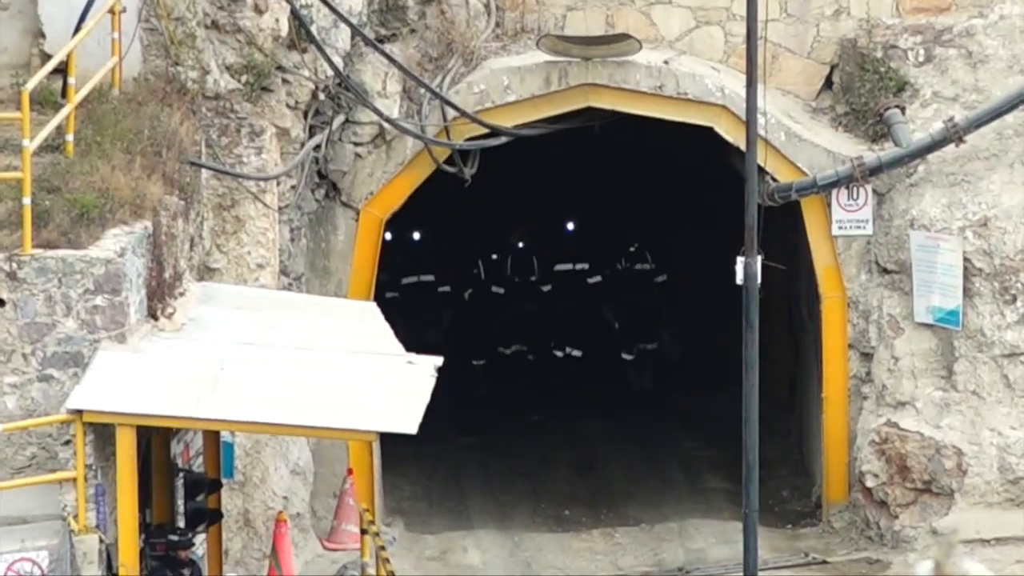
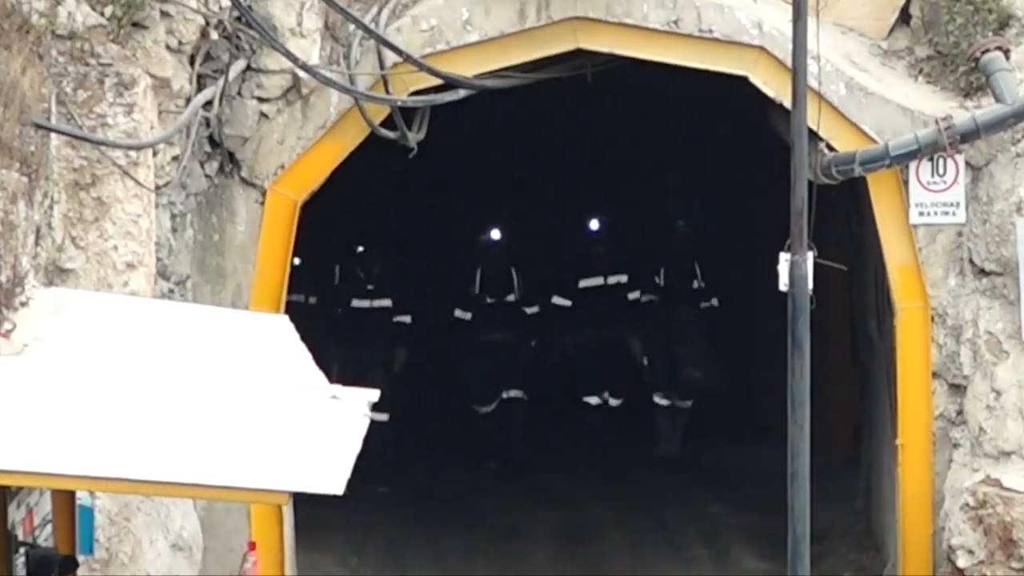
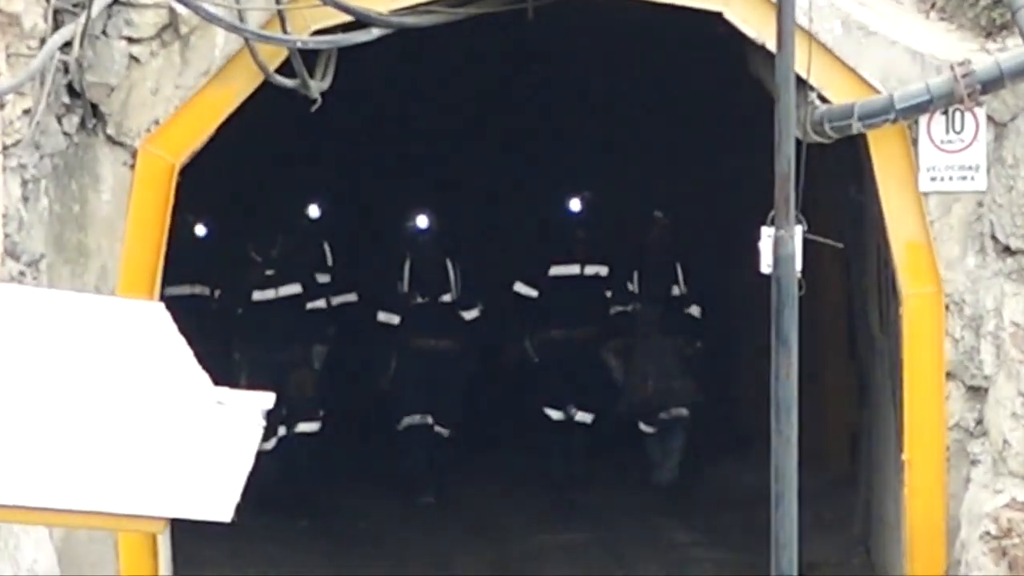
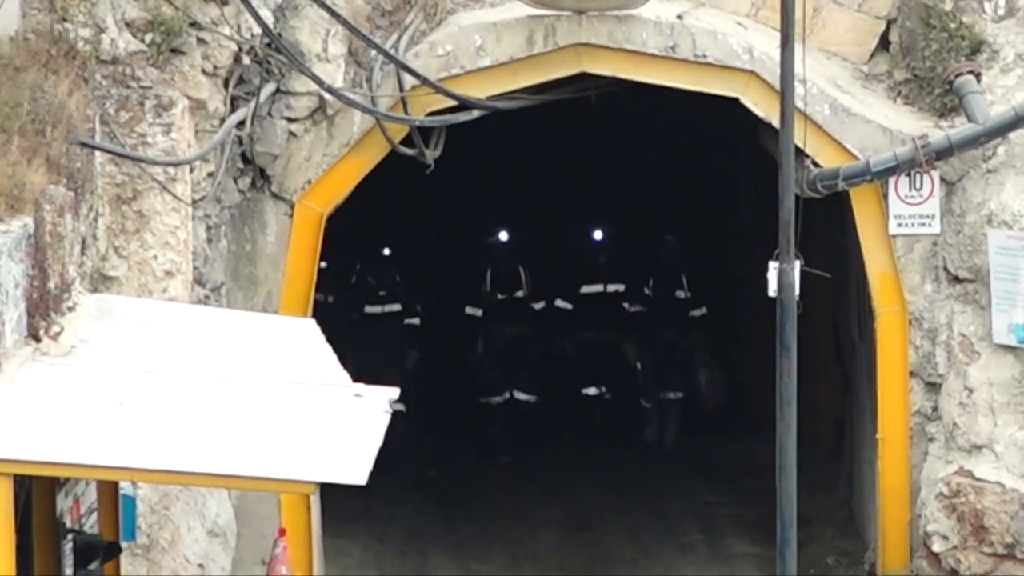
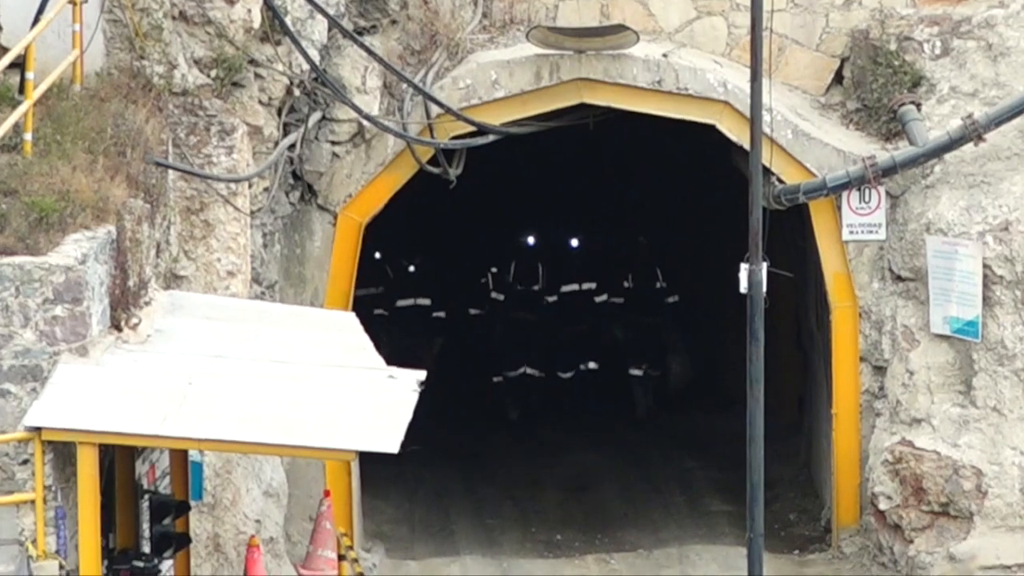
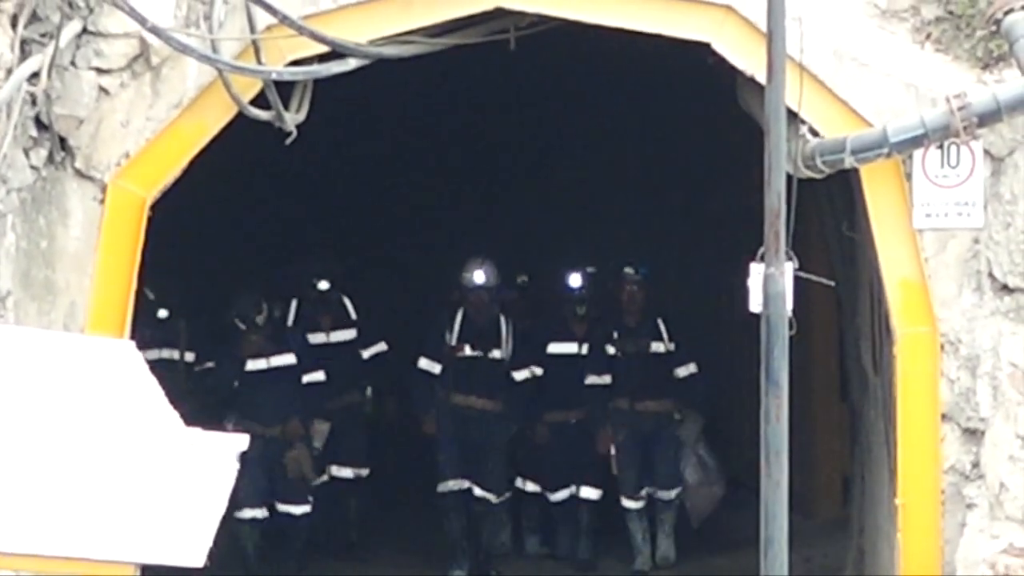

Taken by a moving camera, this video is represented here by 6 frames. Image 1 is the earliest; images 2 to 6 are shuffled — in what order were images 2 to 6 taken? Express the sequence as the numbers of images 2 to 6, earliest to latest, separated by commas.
5, 4, 2, 3, 6
